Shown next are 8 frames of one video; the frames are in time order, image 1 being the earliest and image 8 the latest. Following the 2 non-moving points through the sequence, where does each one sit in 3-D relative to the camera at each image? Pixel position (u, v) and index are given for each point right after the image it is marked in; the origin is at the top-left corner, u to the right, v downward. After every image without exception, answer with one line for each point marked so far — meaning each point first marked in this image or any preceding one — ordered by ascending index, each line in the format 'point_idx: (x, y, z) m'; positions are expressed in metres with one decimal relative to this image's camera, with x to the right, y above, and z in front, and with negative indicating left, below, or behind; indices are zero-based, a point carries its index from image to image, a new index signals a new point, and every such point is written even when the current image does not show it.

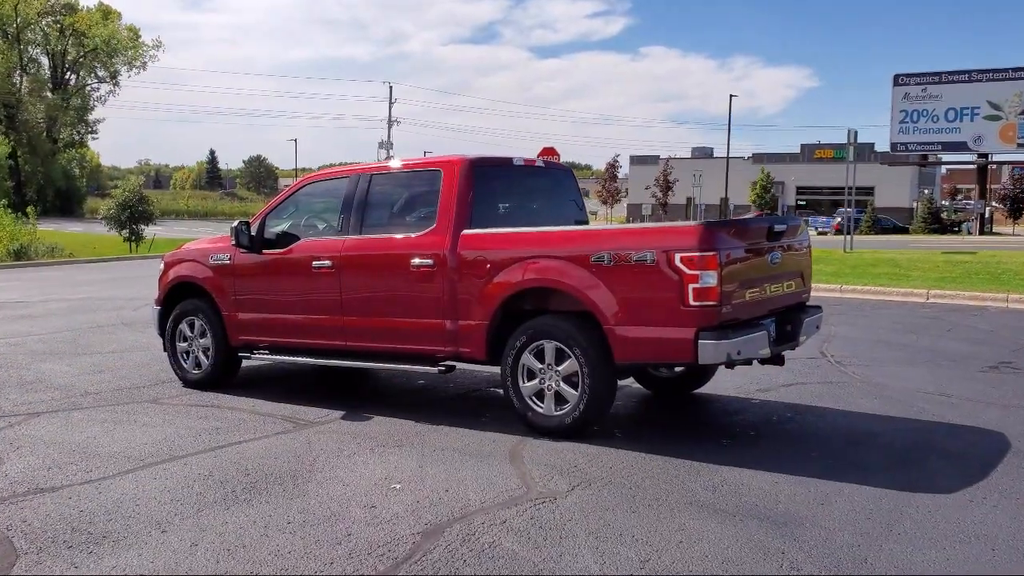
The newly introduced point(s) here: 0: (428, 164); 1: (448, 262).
0: (-0.7, +1.0, +7.1) m
1: (-0.5, +0.2, +6.7) m
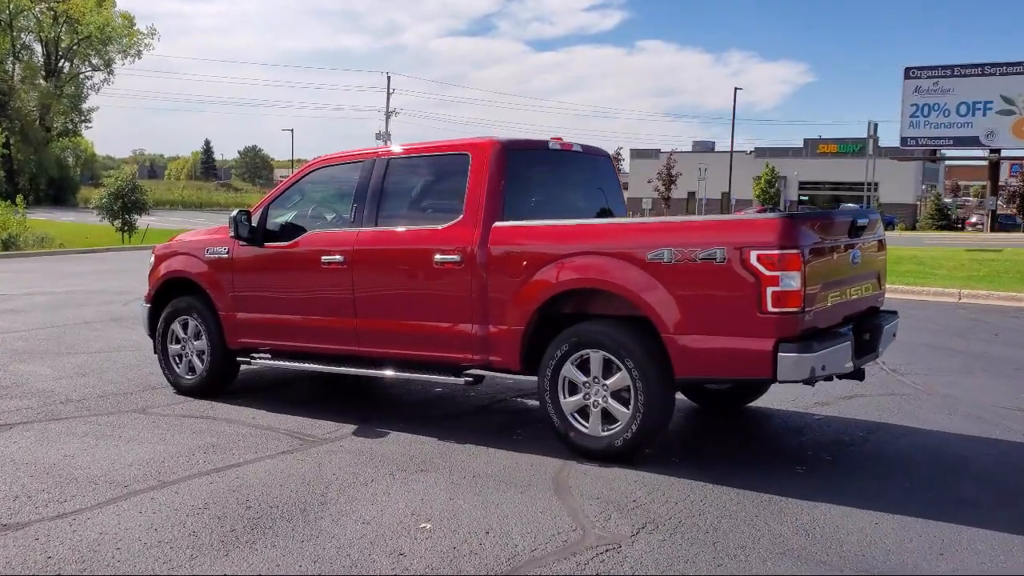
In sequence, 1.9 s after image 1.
0: (-0.4, +1.0, +6.3) m
1: (-0.2, +0.2, +5.8) m
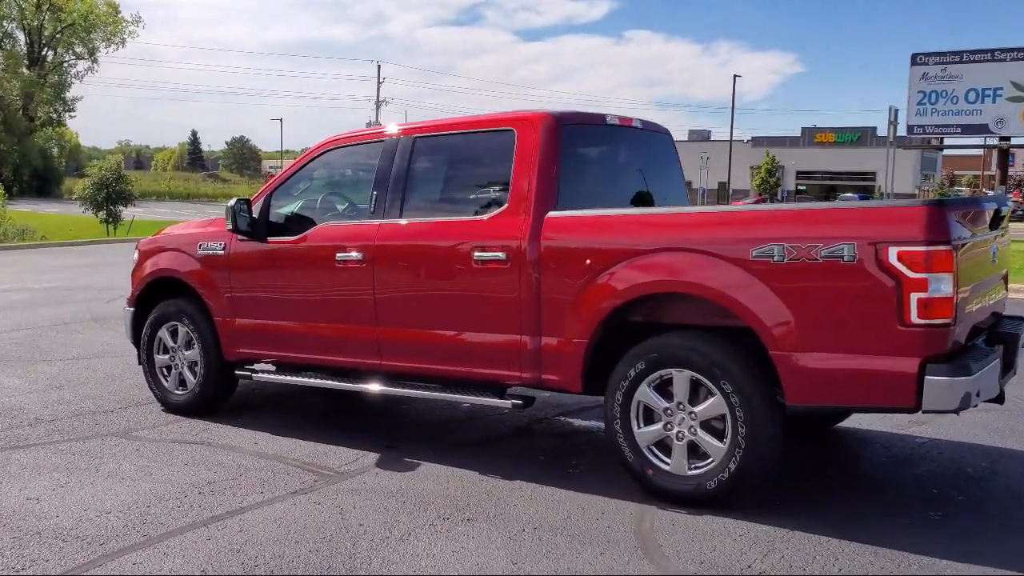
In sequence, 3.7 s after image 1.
0: (-0.1, +1.0, +5.3) m
1: (+0.1, +0.2, +4.8) m
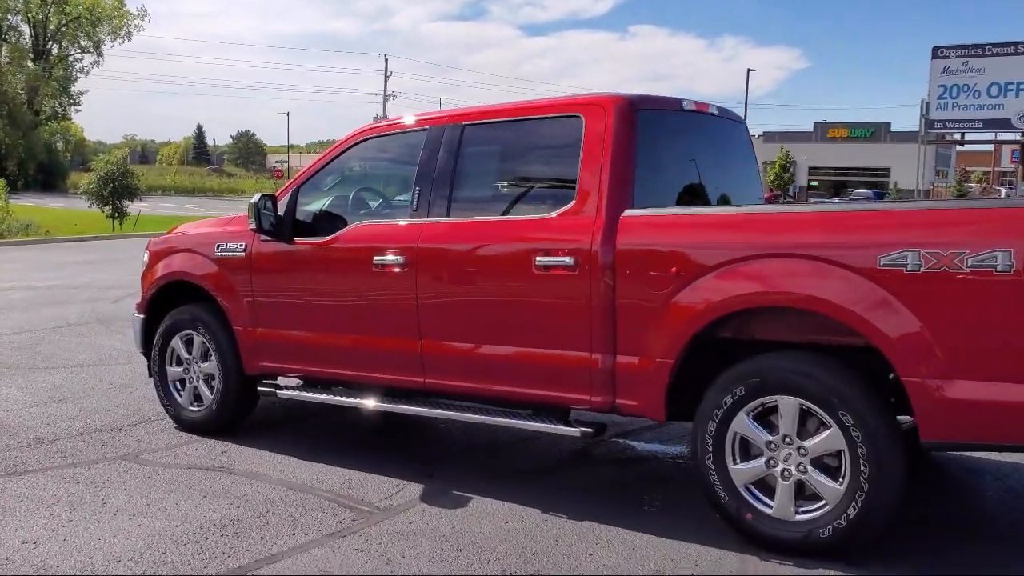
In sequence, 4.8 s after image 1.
0: (+0.2, +0.9, +4.6) m
1: (+0.4, +0.1, +4.2) m
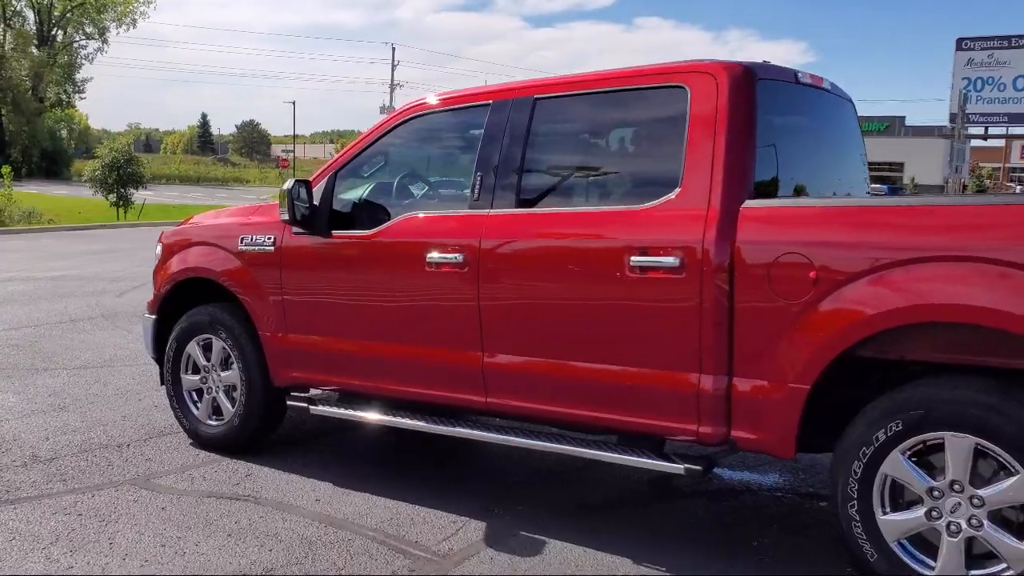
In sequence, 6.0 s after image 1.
0: (+0.6, +0.9, +3.9) m
1: (+0.8, +0.1, +3.5) m
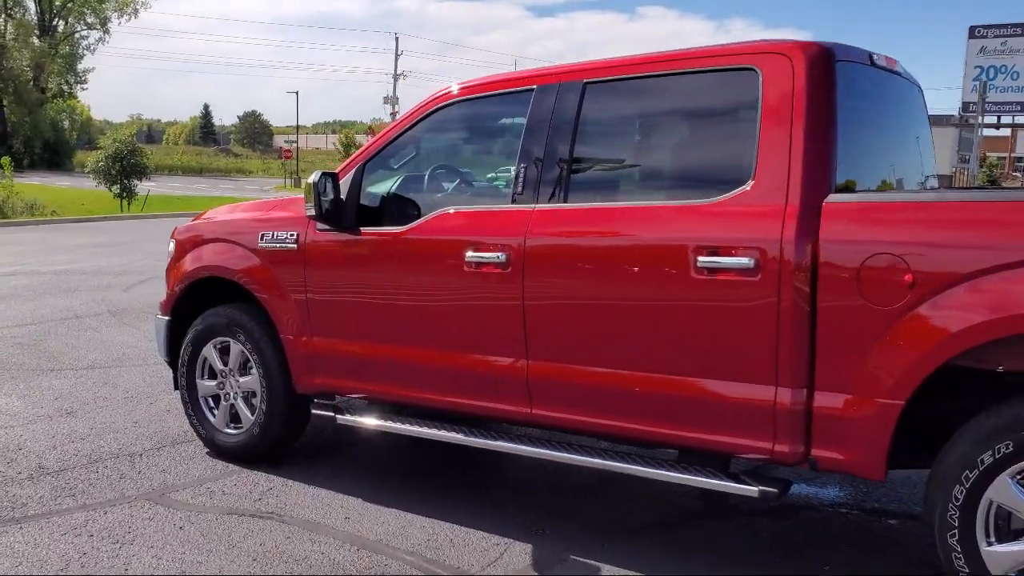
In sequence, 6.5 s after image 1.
0: (+0.8, +0.9, +3.6) m
1: (+1.0, +0.1, +3.1) m
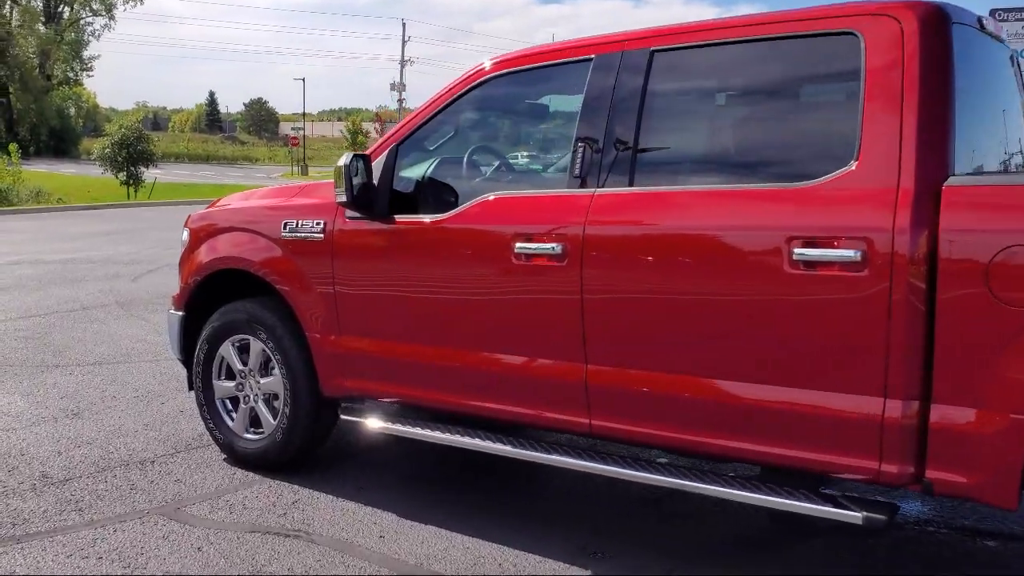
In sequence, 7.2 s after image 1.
0: (+1.0, +0.9, +3.1) m
1: (+1.2, +0.1, +2.7) m
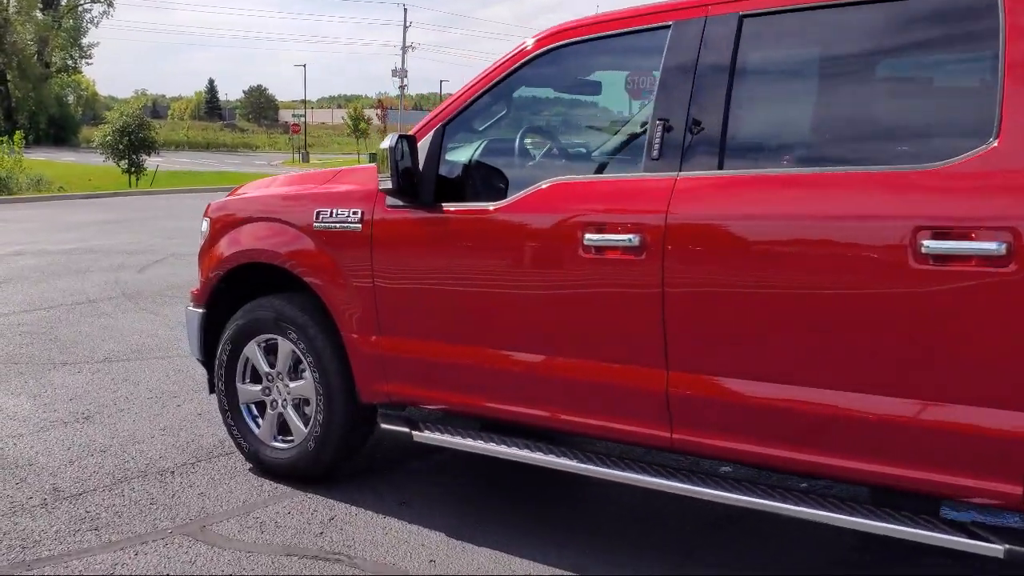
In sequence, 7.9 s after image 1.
0: (+1.2, +0.9, +2.7) m
1: (+1.4, +0.1, +2.3) m
